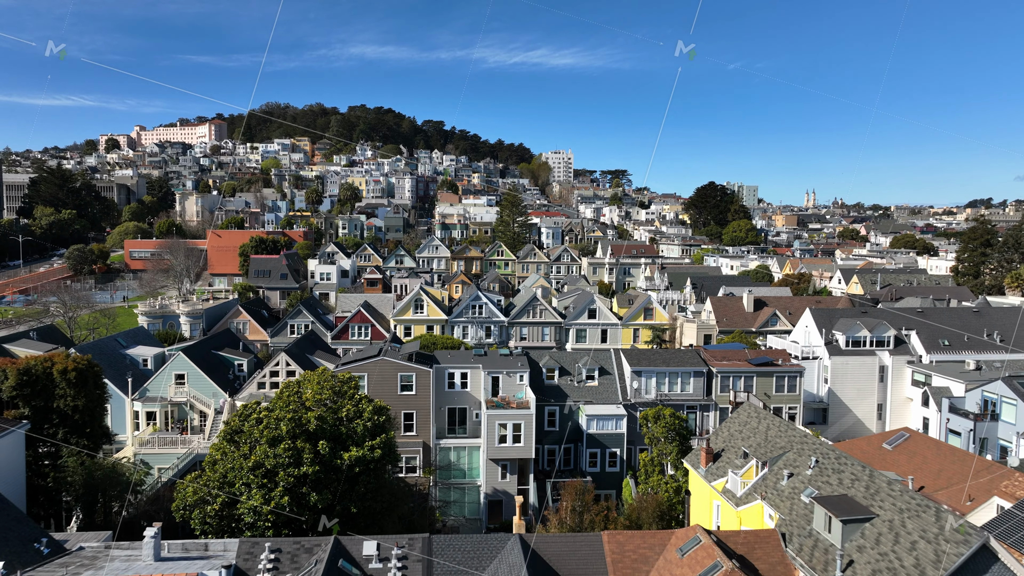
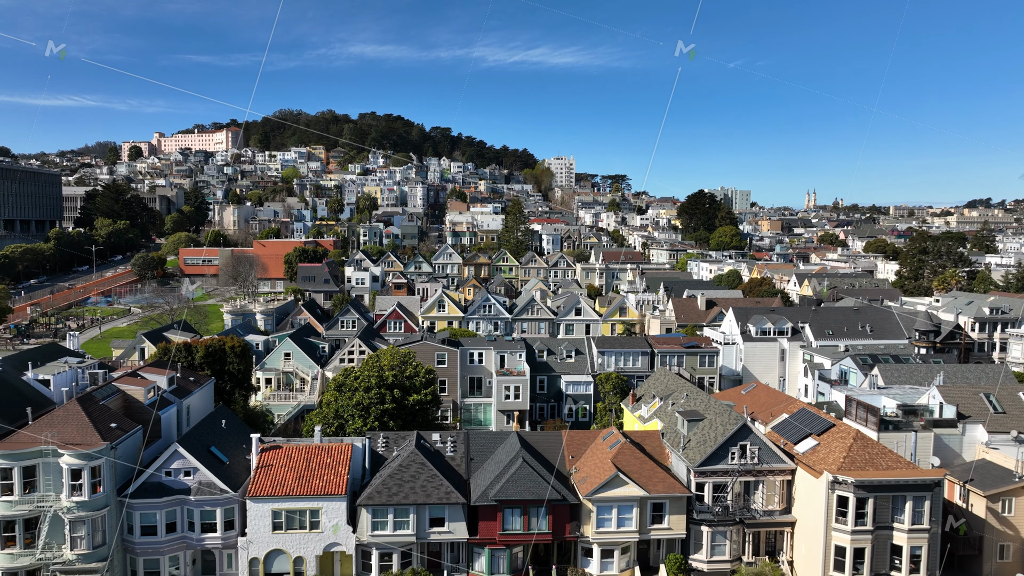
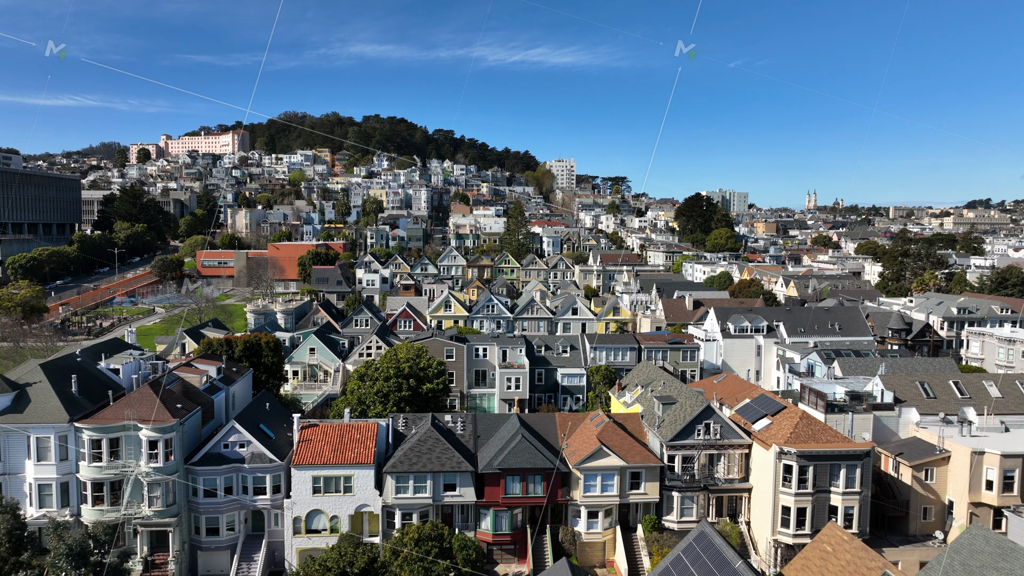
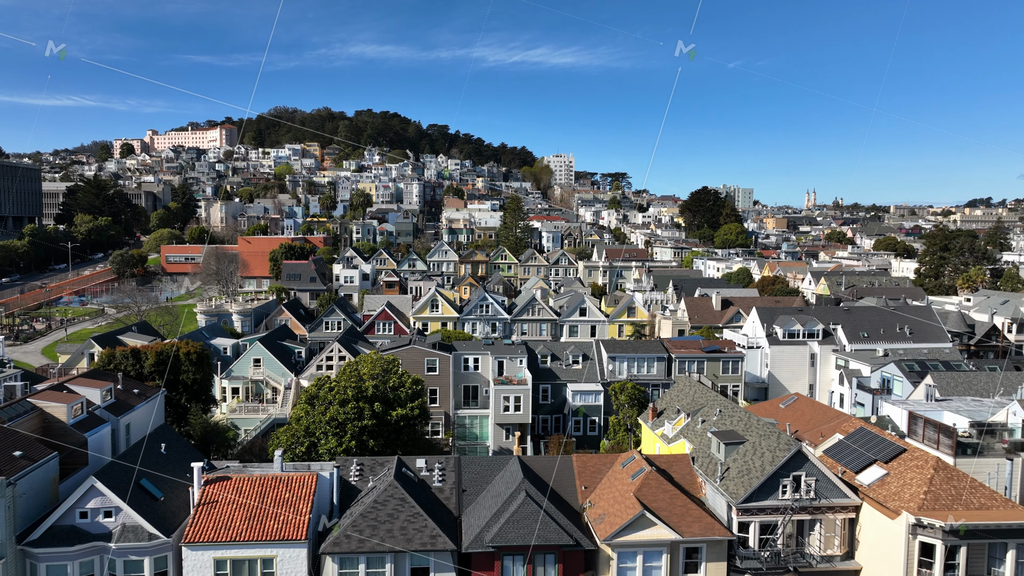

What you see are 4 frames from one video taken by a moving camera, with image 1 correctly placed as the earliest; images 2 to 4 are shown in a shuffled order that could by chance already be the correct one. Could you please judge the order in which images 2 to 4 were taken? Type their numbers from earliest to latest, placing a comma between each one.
4, 2, 3
